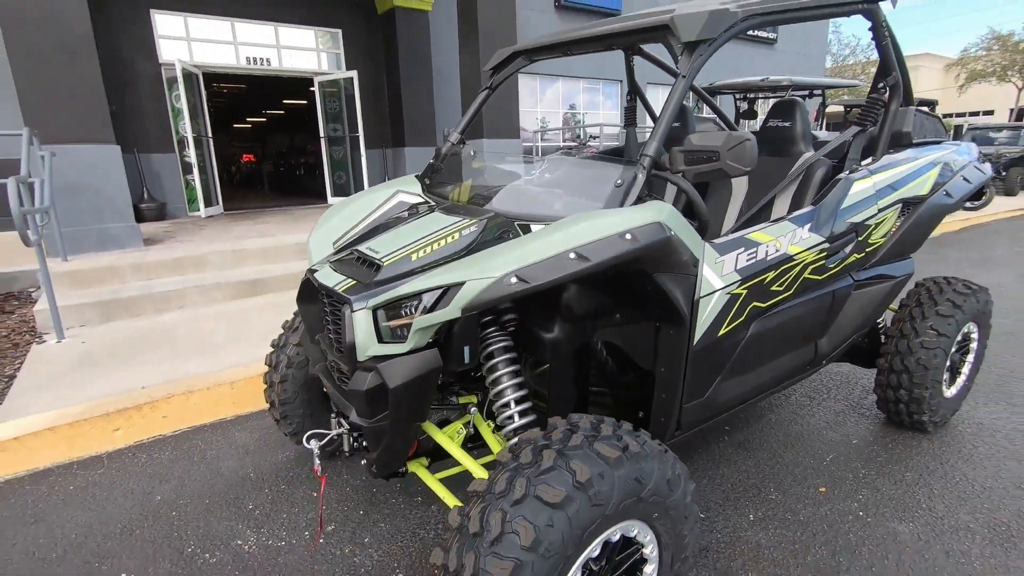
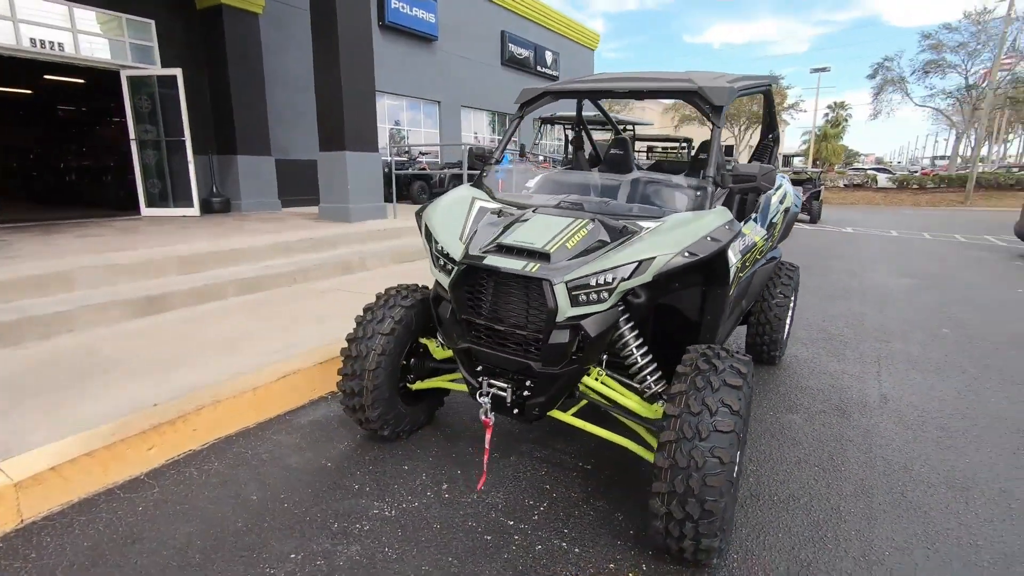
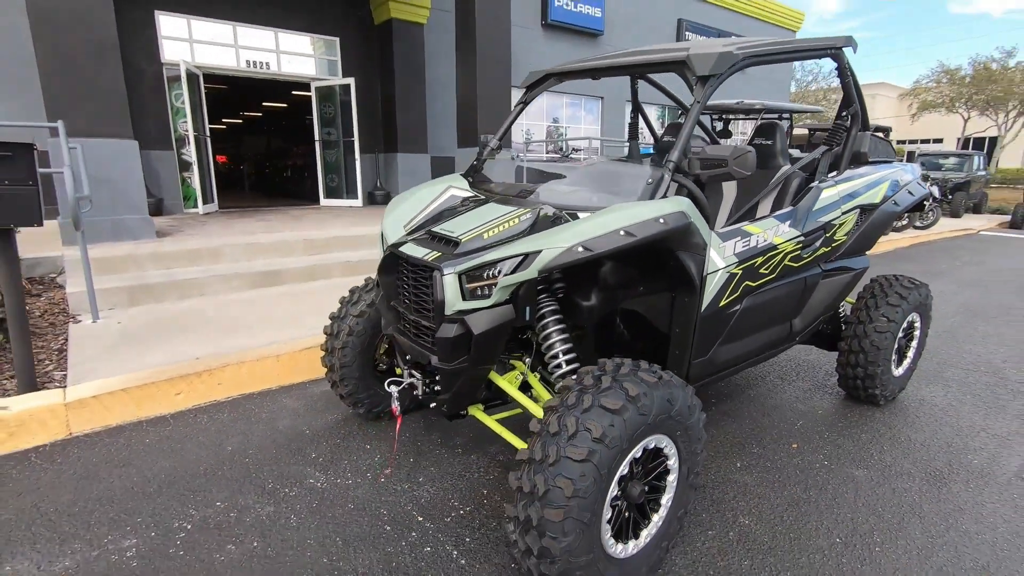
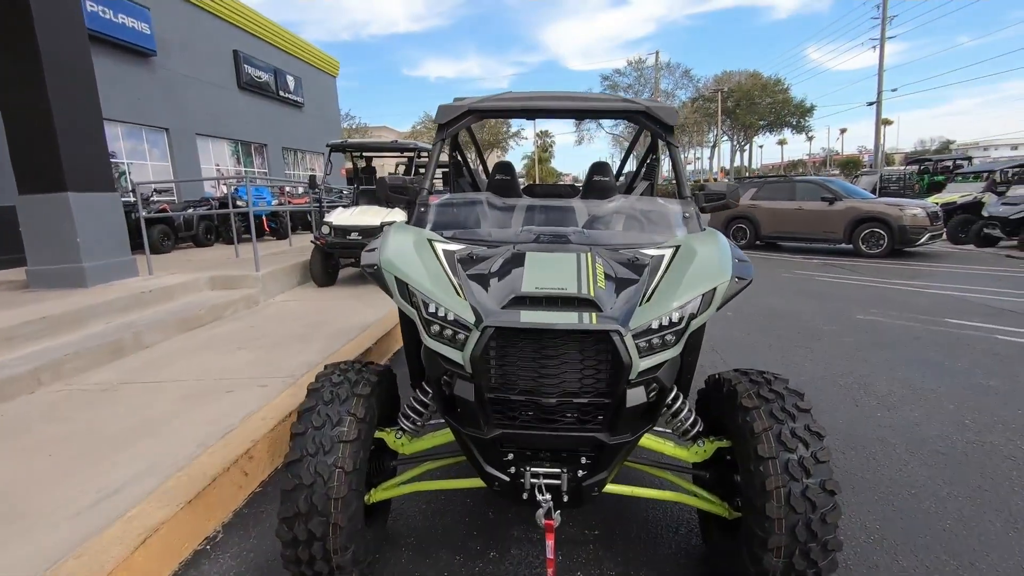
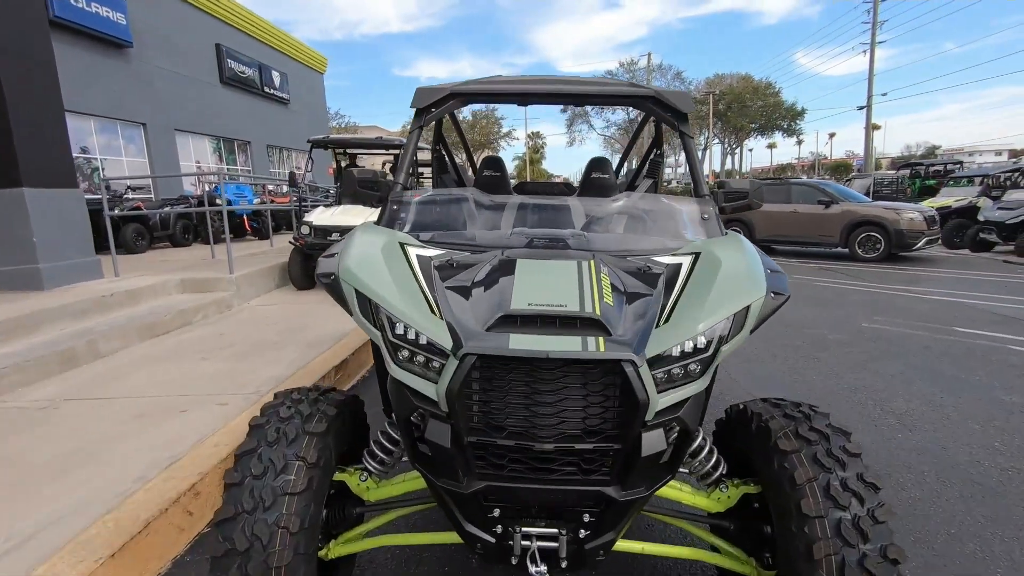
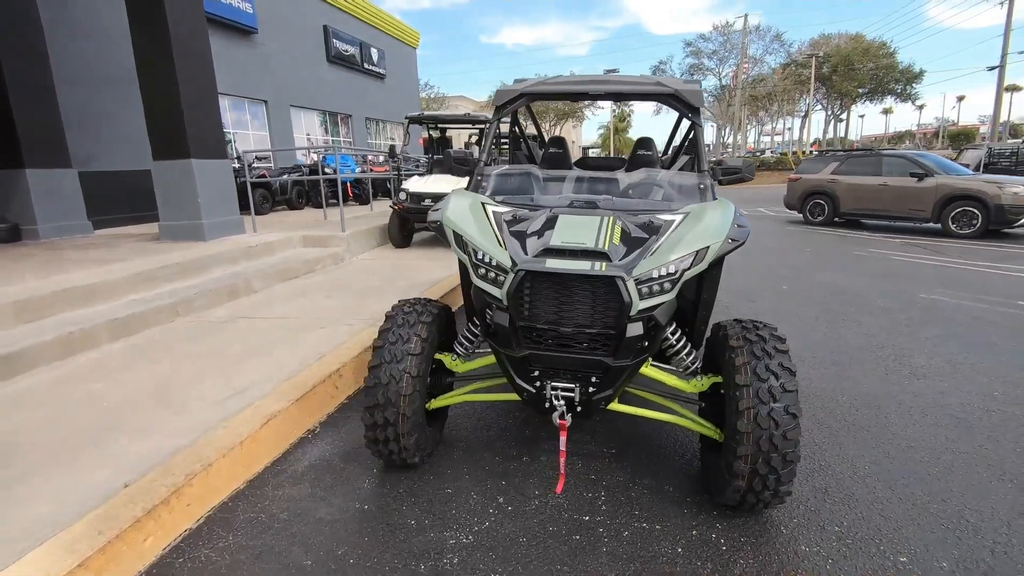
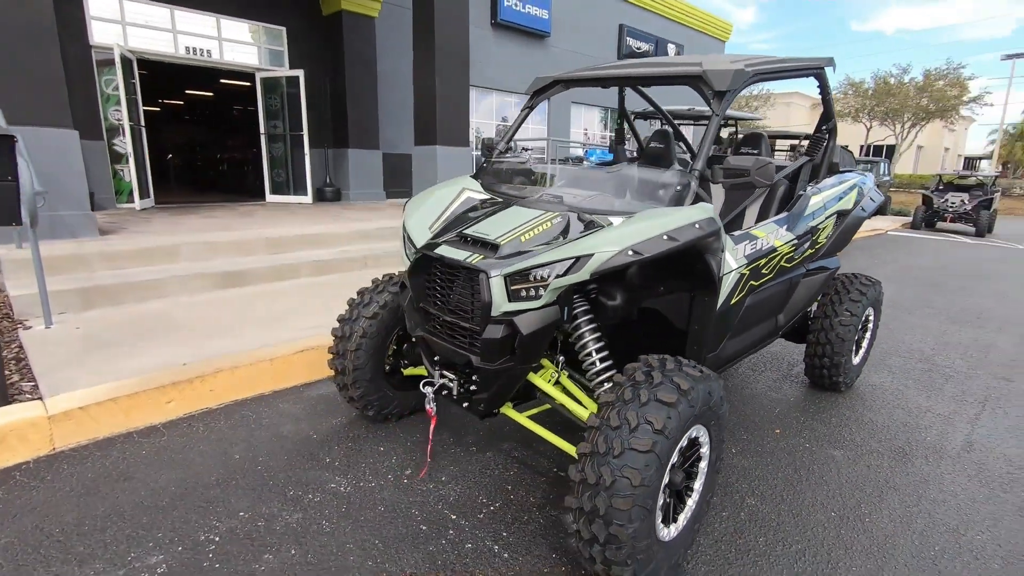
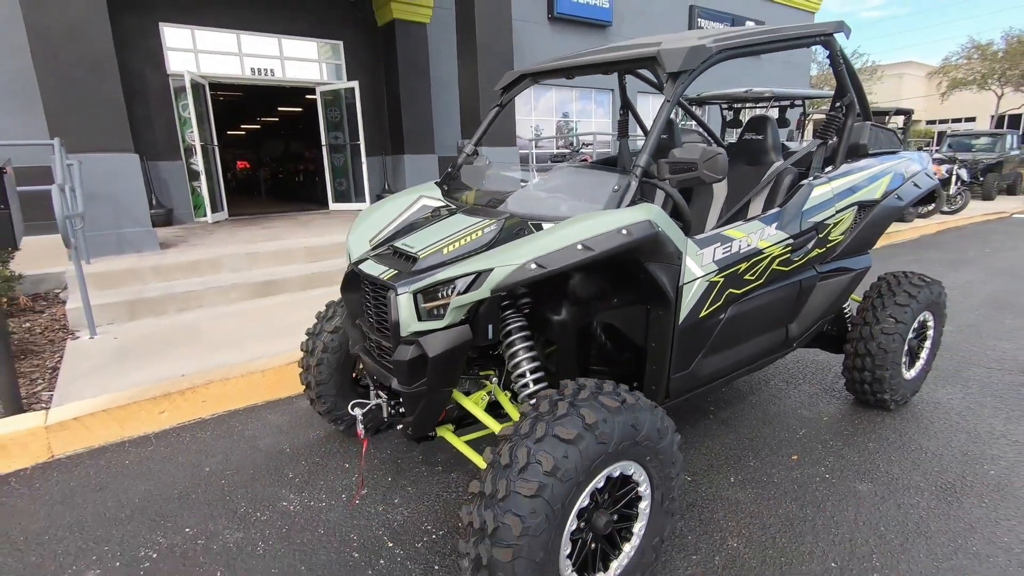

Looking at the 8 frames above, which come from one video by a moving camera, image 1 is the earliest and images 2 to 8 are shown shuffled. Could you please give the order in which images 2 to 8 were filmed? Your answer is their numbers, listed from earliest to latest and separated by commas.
8, 3, 7, 2, 6, 4, 5
